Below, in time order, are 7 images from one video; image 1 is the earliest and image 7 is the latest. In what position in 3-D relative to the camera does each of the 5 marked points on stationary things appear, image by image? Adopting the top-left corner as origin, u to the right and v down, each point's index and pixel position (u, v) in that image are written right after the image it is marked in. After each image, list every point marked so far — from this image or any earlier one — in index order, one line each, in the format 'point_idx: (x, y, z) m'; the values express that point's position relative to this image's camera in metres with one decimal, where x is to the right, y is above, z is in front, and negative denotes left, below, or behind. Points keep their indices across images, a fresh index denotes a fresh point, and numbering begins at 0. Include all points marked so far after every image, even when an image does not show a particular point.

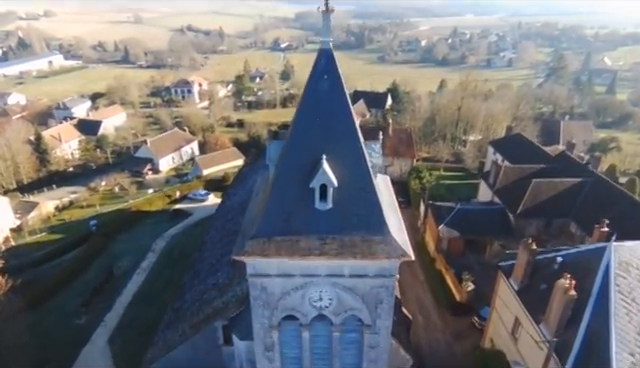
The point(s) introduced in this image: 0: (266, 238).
0: (-1.5, -1.6, +11.7) m
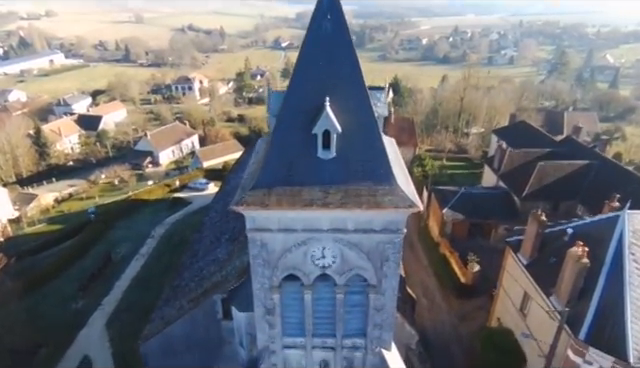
0: (-1.5, -0.2, +11.1) m
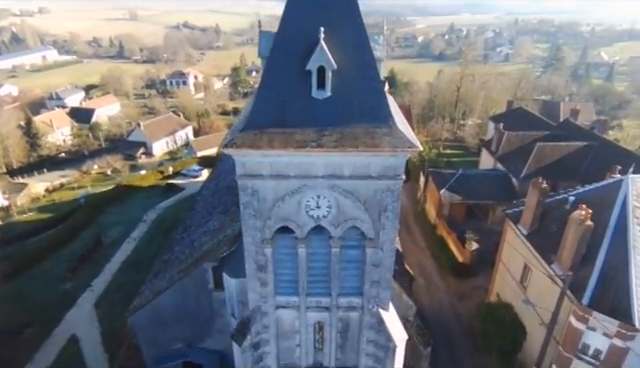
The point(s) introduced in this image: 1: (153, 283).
0: (-1.6, +1.3, +10.5) m
1: (-8.0, -4.7, +19.4) m
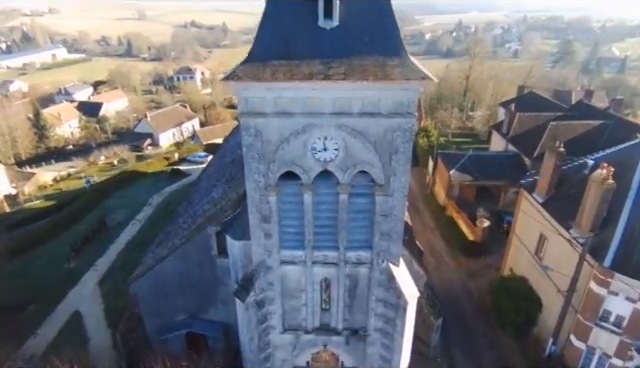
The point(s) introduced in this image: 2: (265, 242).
0: (-1.4, +2.9, +9.8) m
1: (-7.7, -3.2, +18.9) m
2: (-1.6, -1.7, +12.0) m
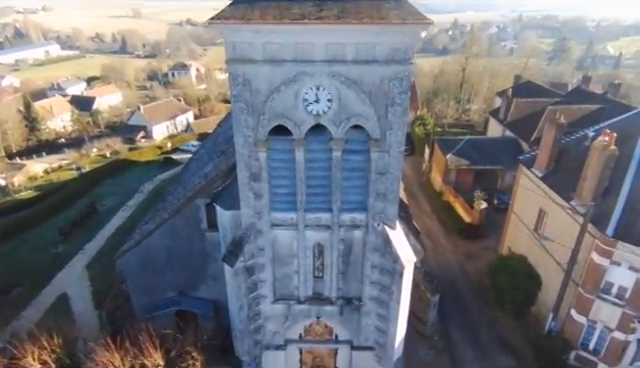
0: (-1.6, +4.1, +9.3) m
1: (-8.0, -2.0, +18.3) m
2: (-1.8, -0.5, +11.4) m
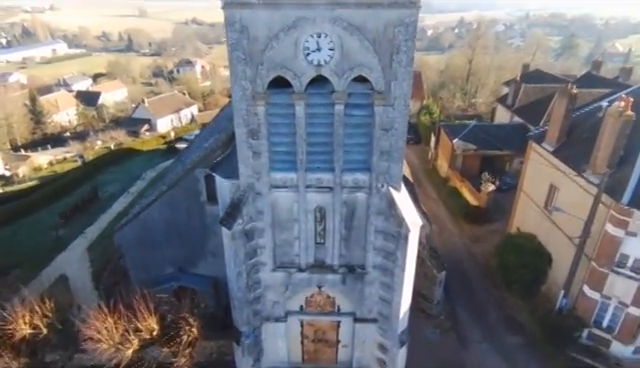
0: (-1.6, +5.2, +8.8) m
1: (-7.8, -0.9, +17.9) m
2: (-1.8, +0.6, +10.9) m
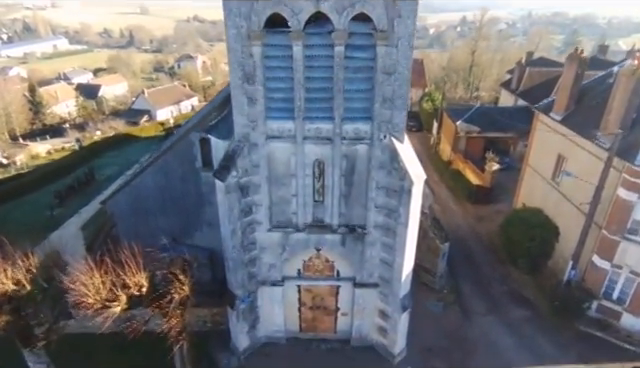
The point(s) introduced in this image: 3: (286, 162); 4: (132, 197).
0: (-1.6, +6.5, +8.2) m
1: (-7.9, +0.5, +17.3) m
2: (-1.8, +1.9, +10.4) m
3: (-0.9, +0.6, +11.1) m
4: (-7.5, -0.6, +16.3) m
